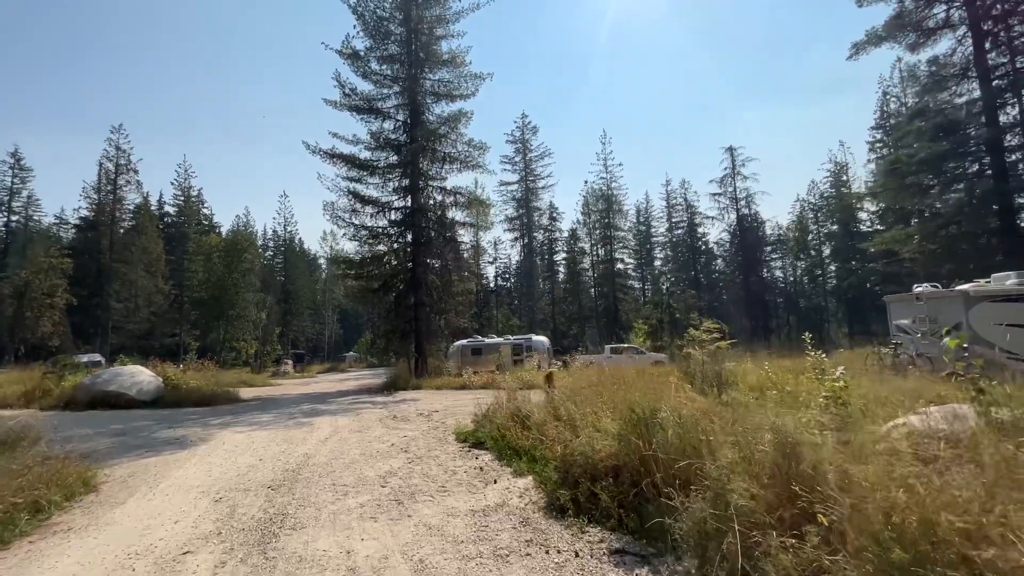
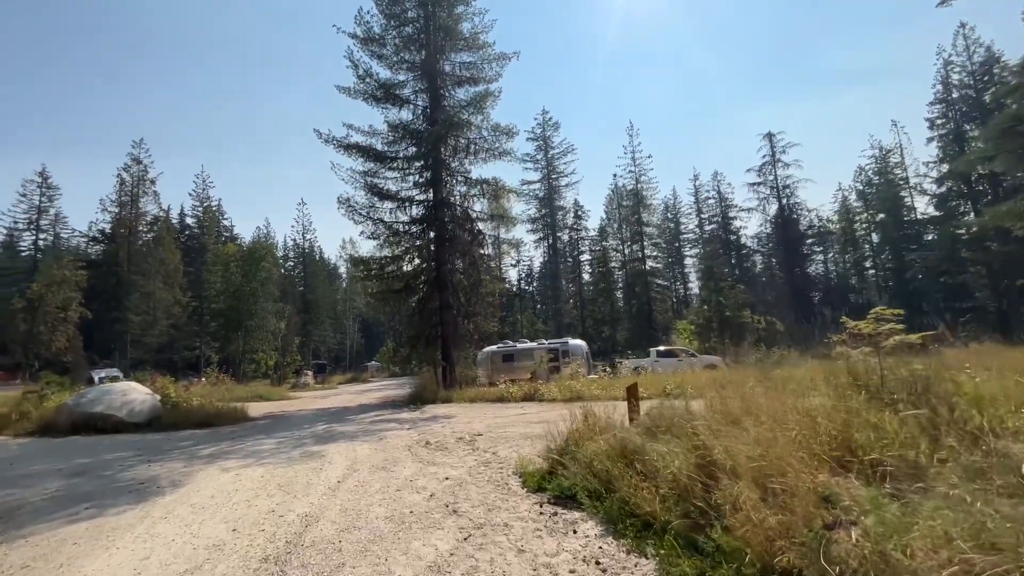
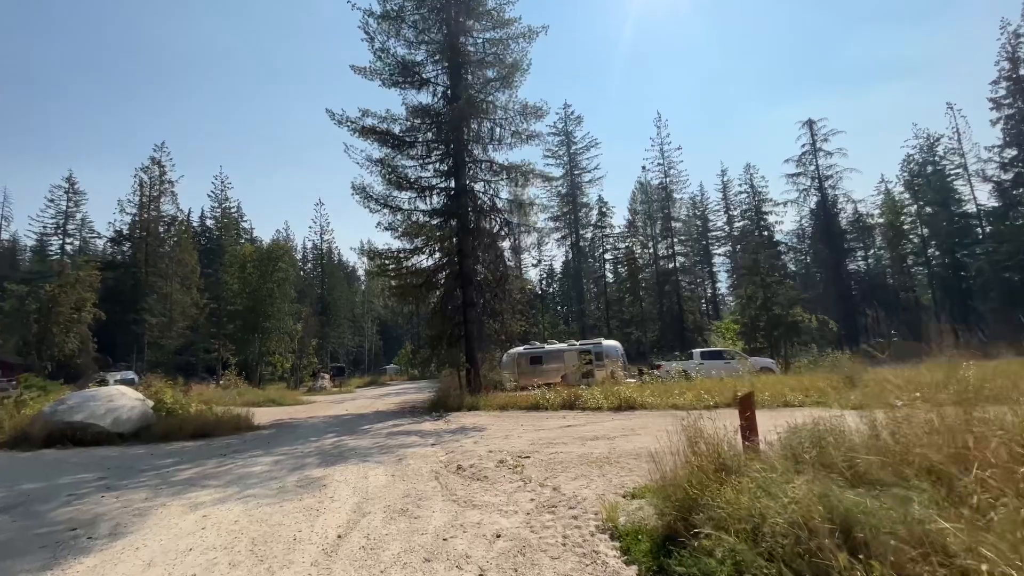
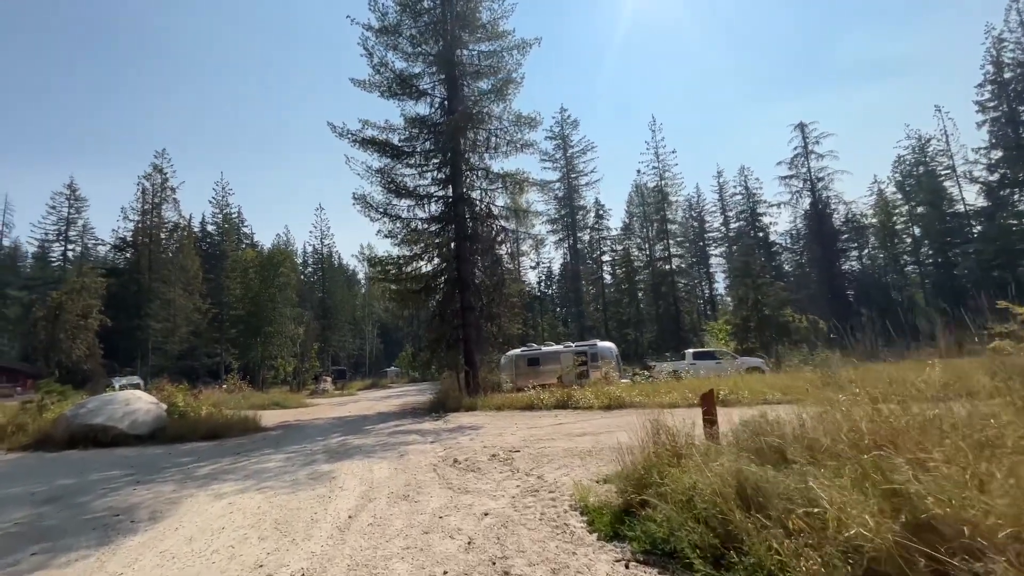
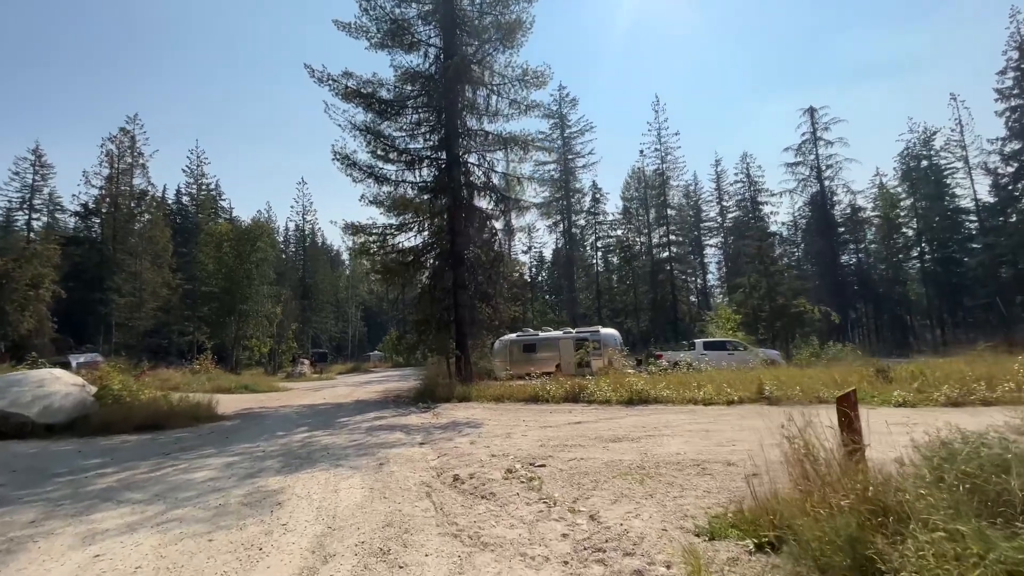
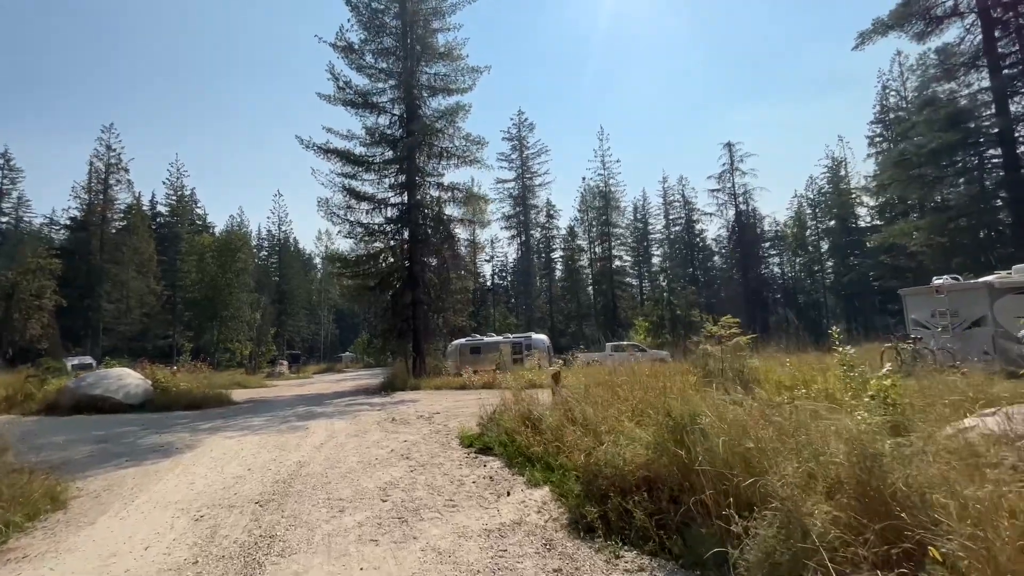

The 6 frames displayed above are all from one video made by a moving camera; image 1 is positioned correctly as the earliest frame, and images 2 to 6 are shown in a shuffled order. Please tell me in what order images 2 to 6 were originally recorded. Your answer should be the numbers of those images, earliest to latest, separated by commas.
6, 2, 4, 3, 5
